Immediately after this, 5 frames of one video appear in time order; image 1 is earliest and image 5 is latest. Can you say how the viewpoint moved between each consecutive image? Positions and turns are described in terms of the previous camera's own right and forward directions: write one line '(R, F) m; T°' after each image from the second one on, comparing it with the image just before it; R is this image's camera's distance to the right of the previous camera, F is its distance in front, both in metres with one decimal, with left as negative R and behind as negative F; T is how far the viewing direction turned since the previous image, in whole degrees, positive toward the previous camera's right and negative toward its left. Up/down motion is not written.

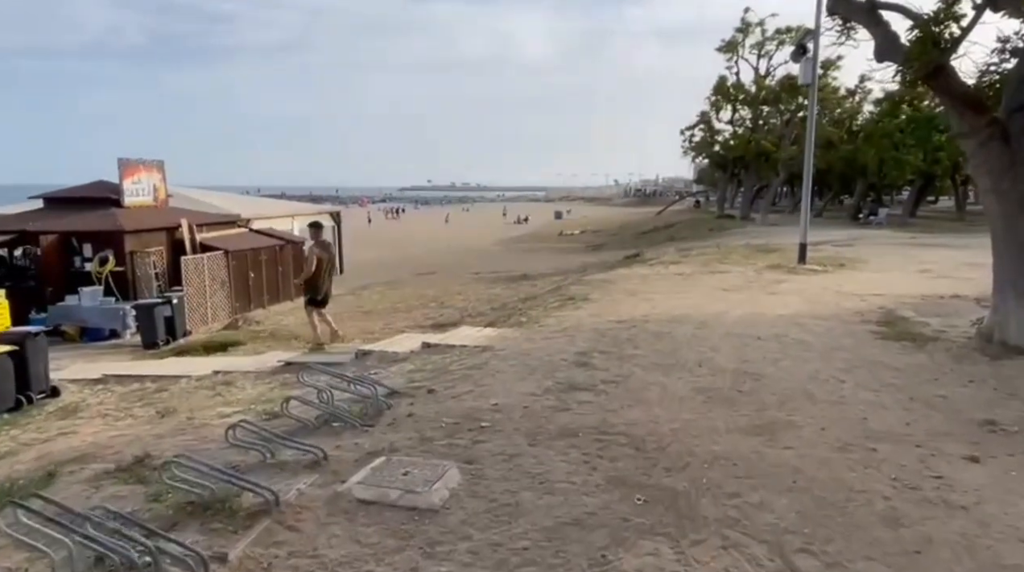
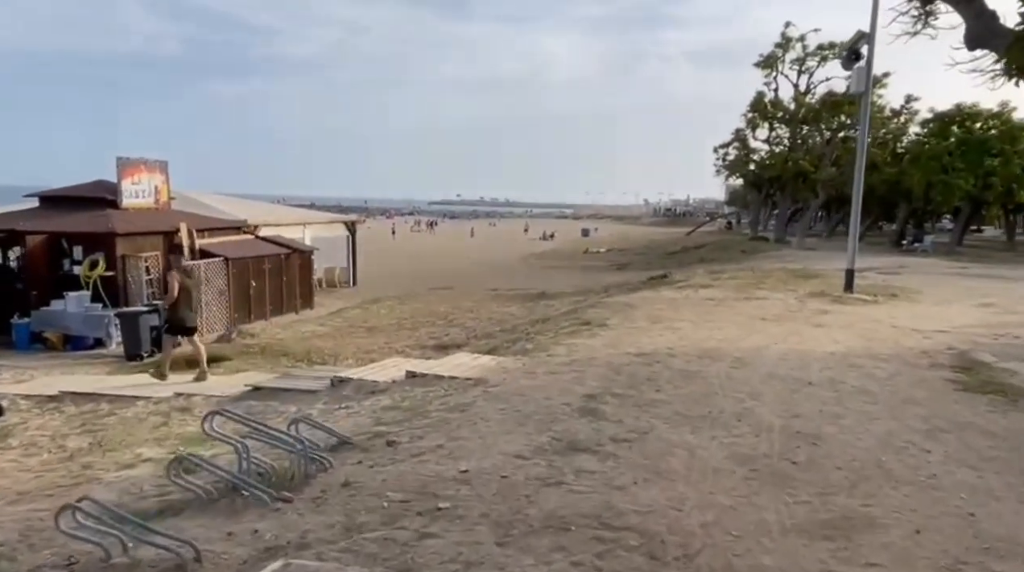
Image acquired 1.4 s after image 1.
(+0.3, +1.5) m; -2°
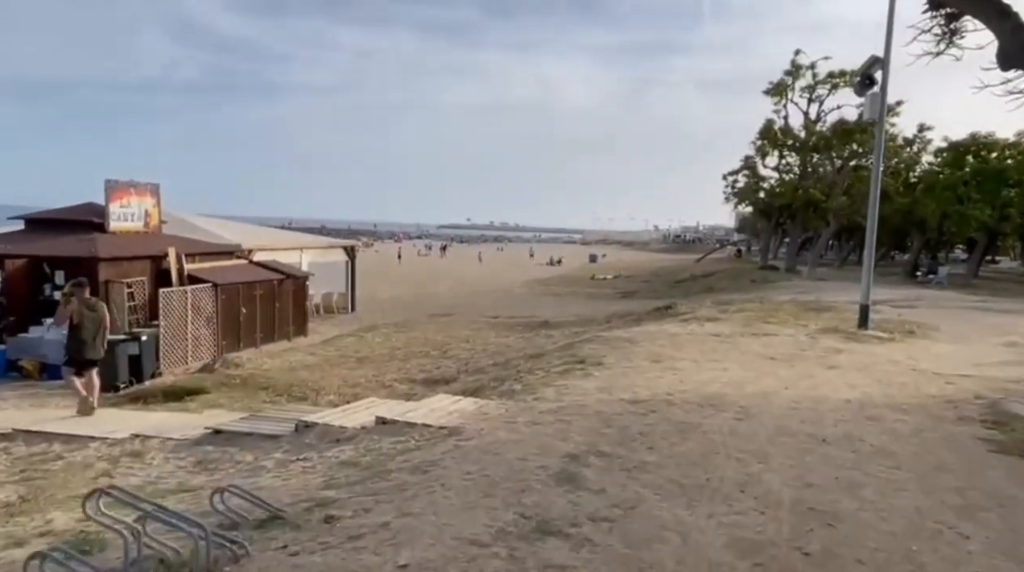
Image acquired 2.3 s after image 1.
(+0.3, +0.8) m; -1°
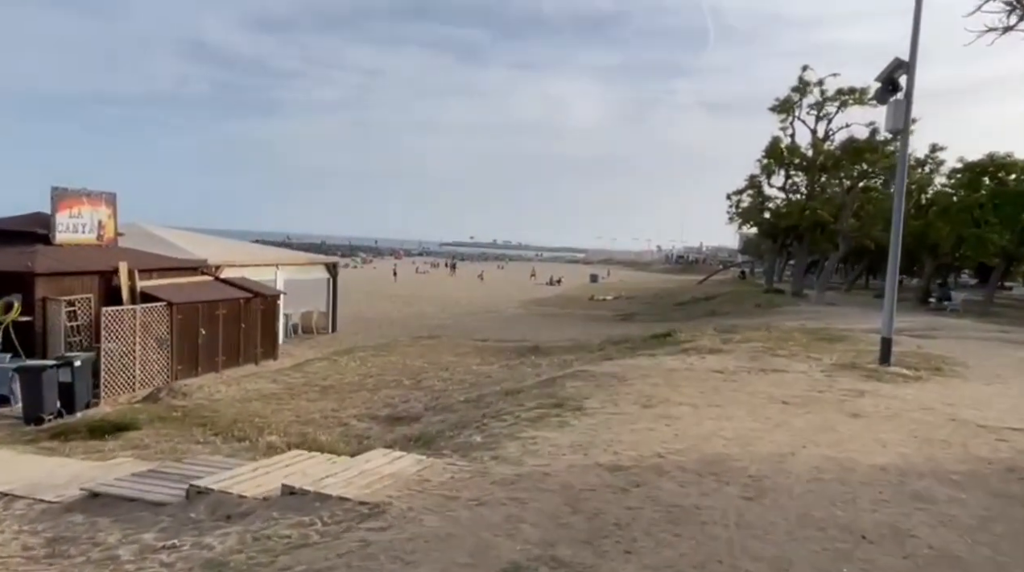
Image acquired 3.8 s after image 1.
(+0.4, +1.7) m; 0°
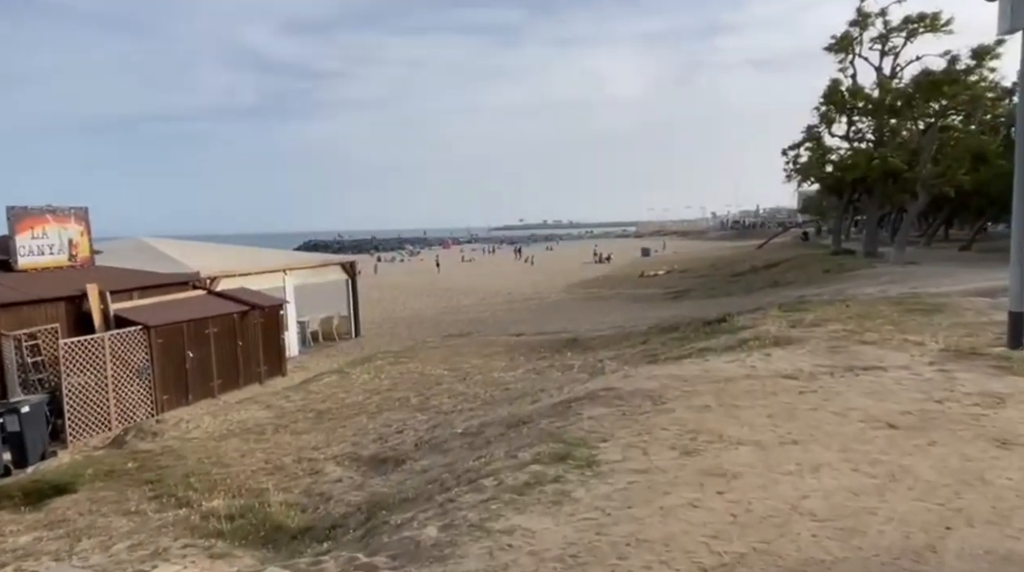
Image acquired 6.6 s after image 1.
(+0.7, +2.8) m; -4°
